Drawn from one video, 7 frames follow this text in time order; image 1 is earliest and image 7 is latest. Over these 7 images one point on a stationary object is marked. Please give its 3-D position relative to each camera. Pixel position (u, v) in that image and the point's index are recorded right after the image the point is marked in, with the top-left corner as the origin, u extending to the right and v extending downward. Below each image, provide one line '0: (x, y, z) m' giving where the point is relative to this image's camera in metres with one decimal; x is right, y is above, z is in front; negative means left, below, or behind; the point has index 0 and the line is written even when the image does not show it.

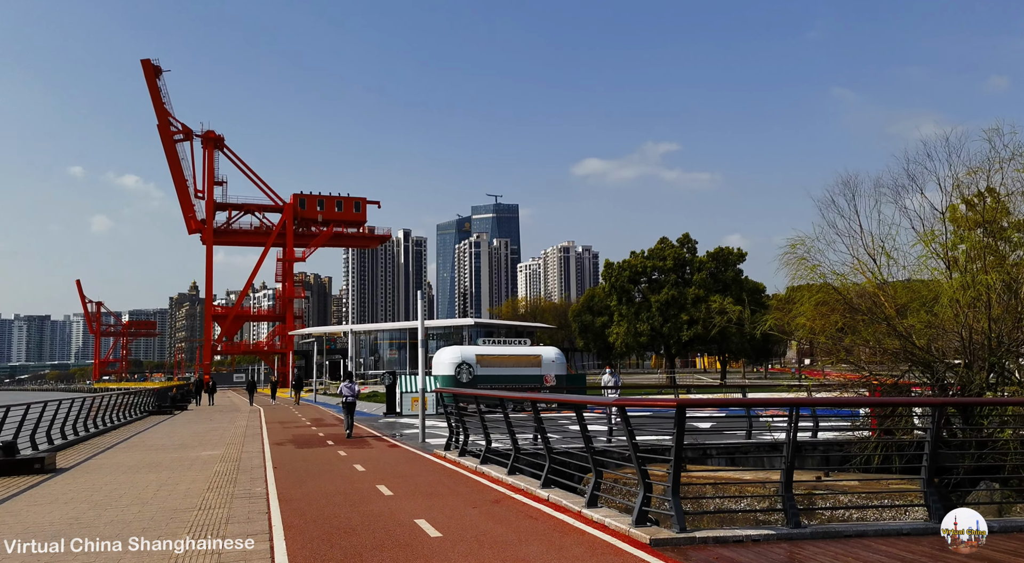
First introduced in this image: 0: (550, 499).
0: (+0.4, -2.5, +8.9) m
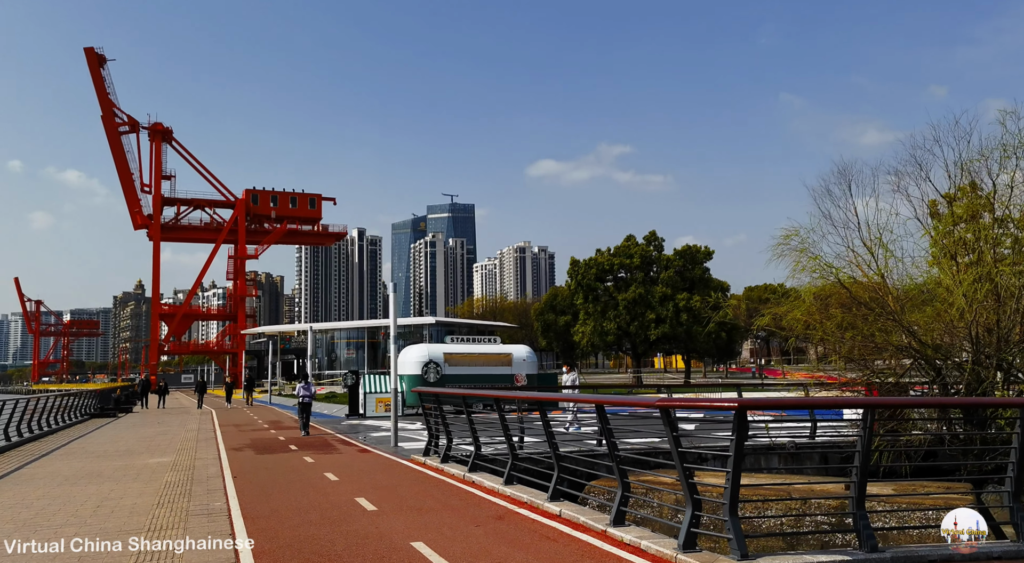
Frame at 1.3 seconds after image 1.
0: (+0.5, -2.3, +7.7) m
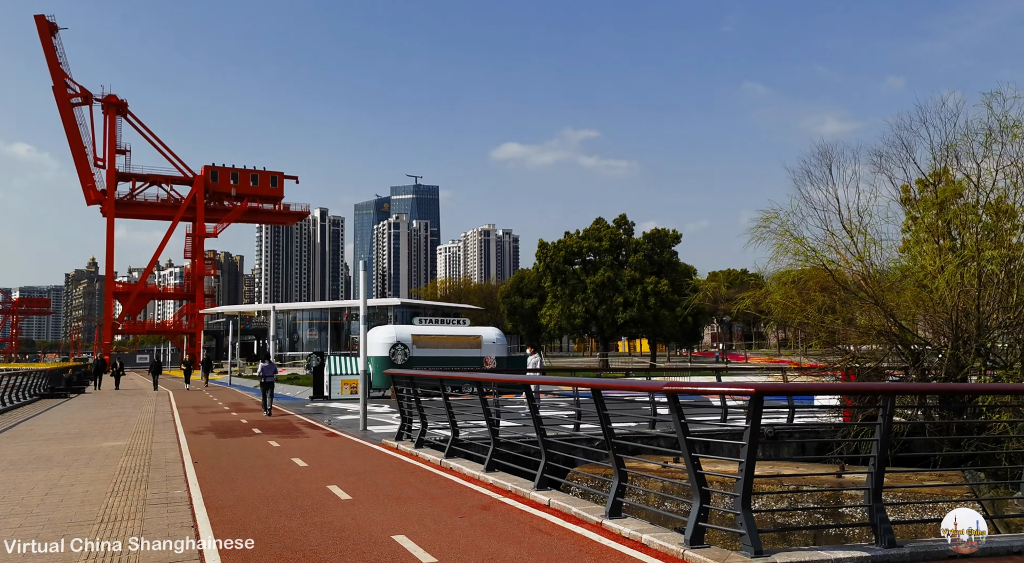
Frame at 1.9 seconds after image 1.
0: (+0.4, -2.1, +7.3) m
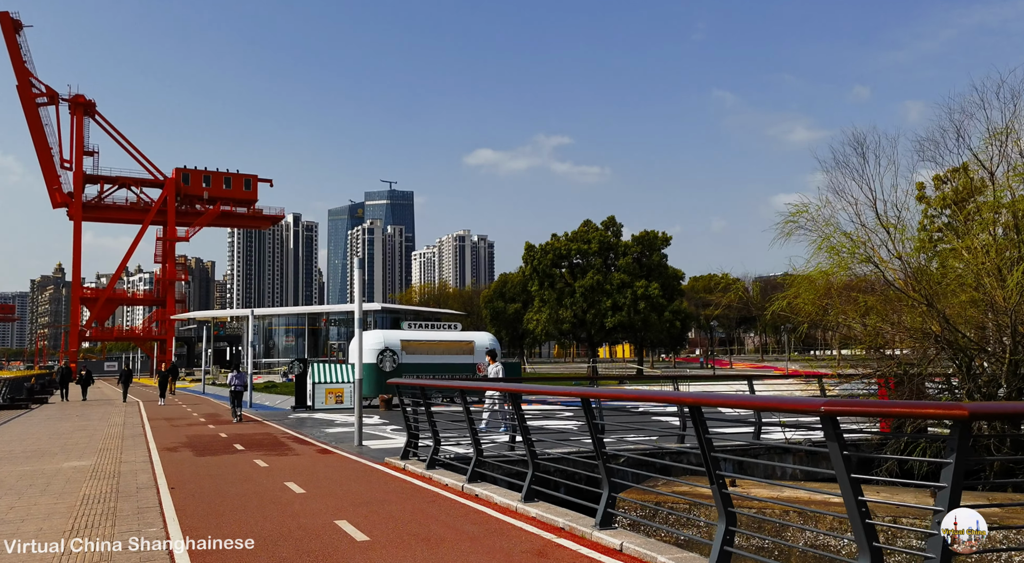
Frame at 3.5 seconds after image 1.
0: (+0.9, -2.0, +5.8) m
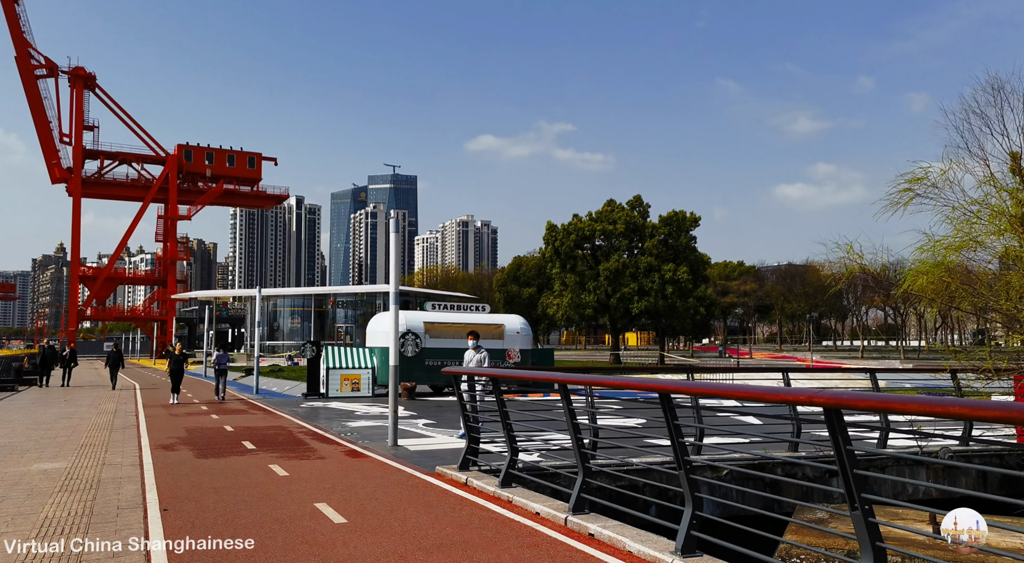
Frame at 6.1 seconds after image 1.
0: (+1.8, -1.7, +3.4) m
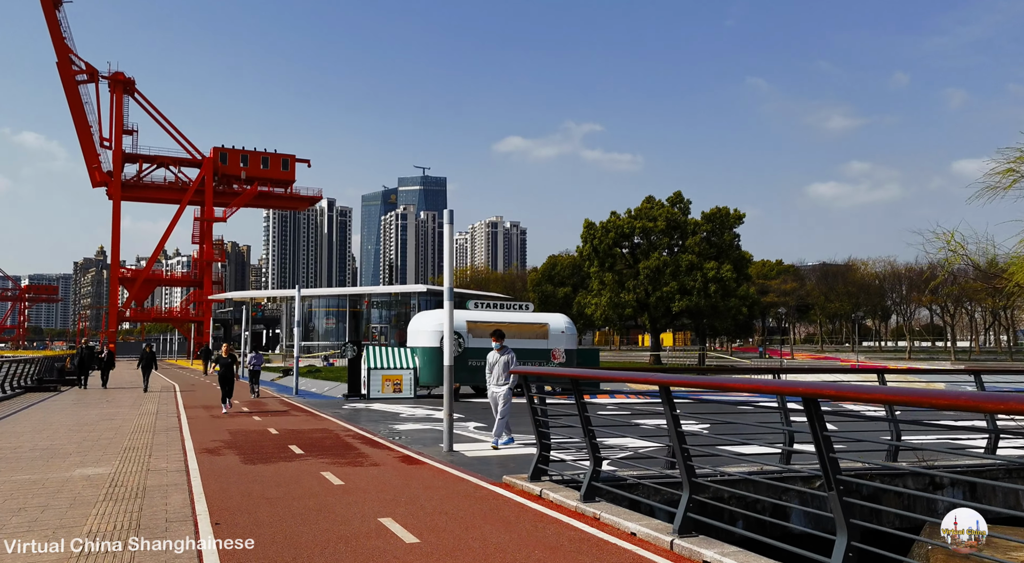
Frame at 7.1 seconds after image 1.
0: (+2.4, -1.6, +2.6) m
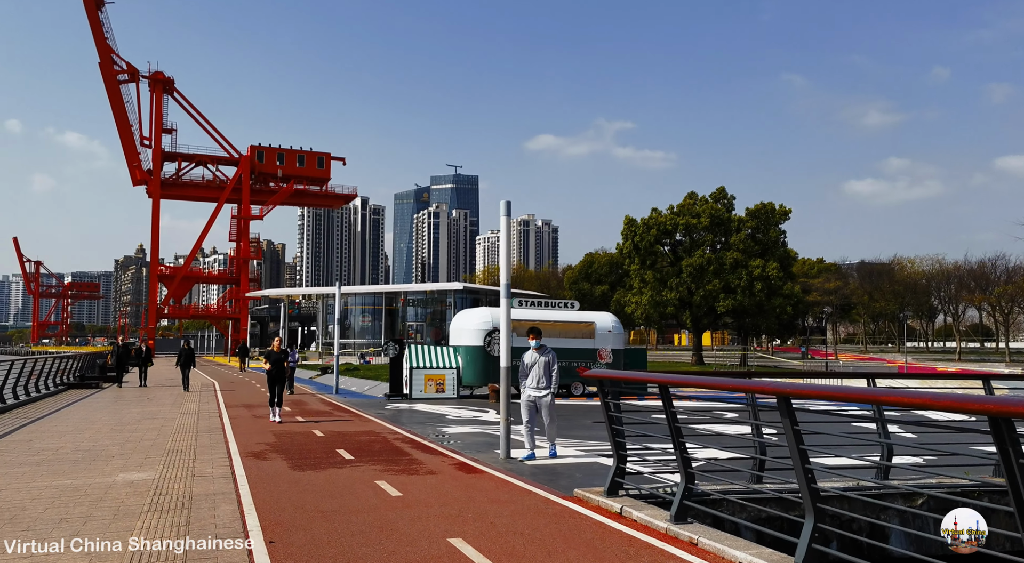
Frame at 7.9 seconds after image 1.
0: (+2.9, -1.6, +1.8) m
